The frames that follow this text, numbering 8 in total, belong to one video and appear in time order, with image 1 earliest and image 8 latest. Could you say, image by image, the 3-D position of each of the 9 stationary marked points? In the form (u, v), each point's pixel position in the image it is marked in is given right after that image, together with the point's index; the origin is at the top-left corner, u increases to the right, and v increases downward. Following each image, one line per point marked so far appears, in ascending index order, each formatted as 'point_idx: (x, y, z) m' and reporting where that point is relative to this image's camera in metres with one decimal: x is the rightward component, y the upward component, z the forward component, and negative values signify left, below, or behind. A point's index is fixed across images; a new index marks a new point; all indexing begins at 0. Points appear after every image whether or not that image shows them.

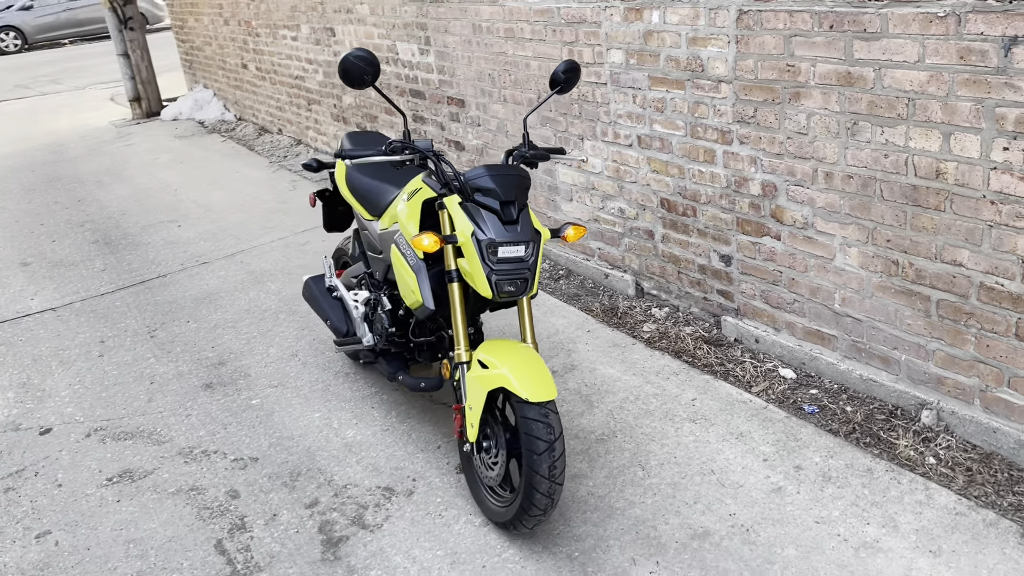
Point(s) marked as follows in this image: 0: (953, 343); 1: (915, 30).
0: (+1.4, -0.2, +2.8) m
1: (+1.2, +0.8, +2.6) m
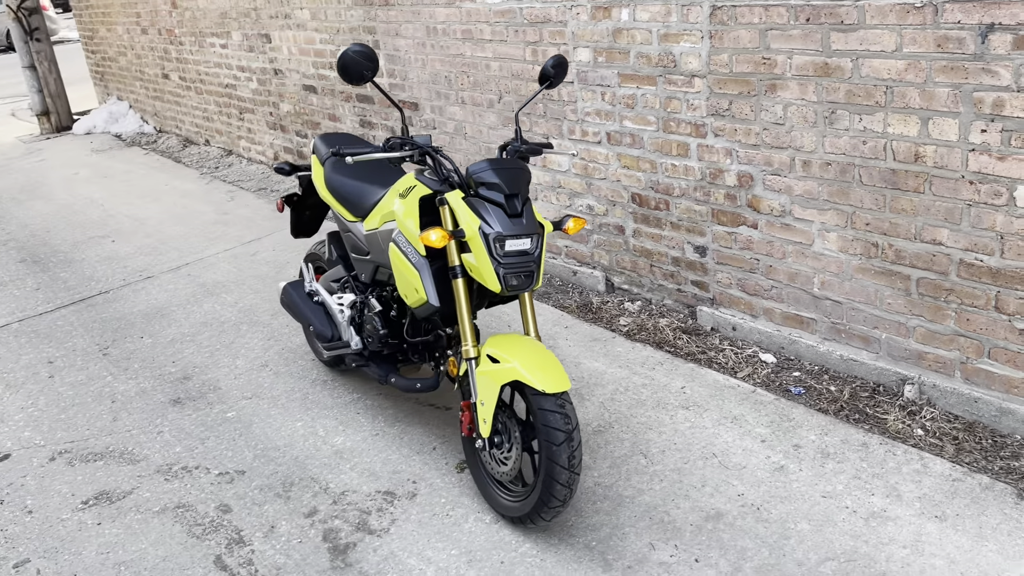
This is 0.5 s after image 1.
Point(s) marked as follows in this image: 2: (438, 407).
0: (+1.4, -0.1, +3.0) m
1: (+1.2, +0.8, +2.8) m
2: (-0.3, -0.5, +3.5) m
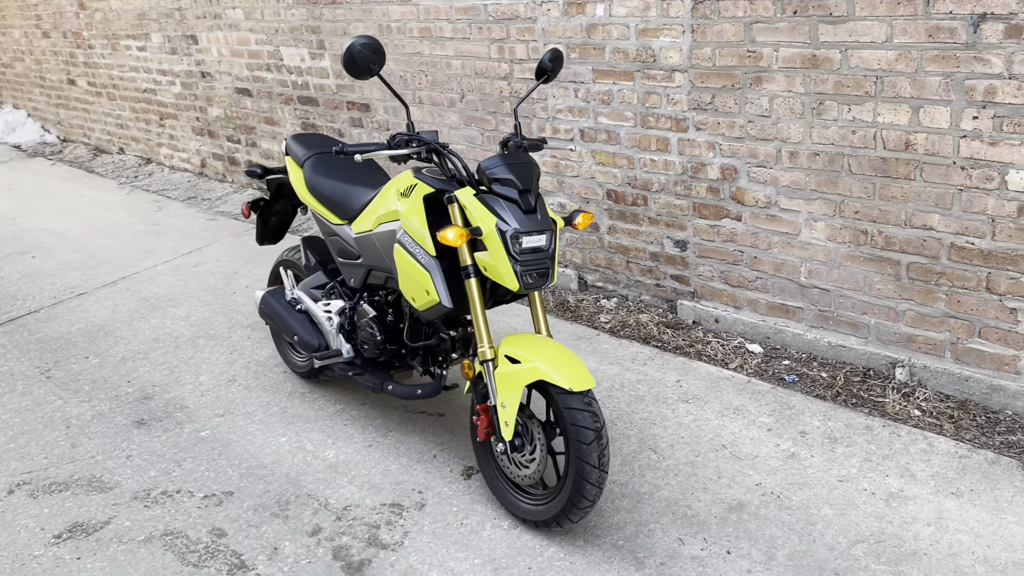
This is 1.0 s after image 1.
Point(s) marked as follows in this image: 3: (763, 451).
0: (+1.4, -0.1, +3.1) m
1: (+1.2, +0.9, +2.8) m
2: (-0.3, -0.5, +3.4) m
3: (+0.8, -0.5, +2.9) m
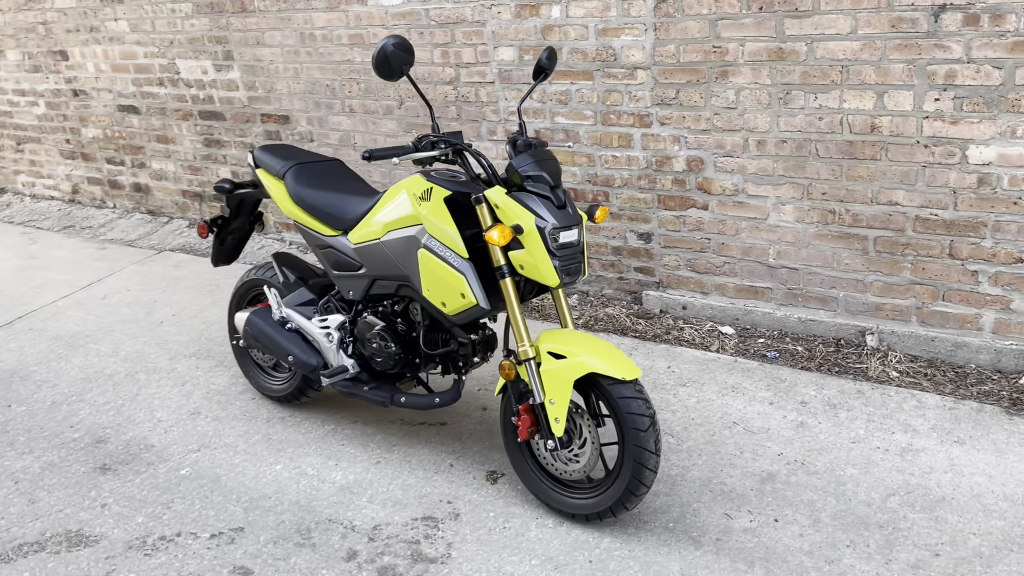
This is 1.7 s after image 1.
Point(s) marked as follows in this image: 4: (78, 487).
0: (+1.4, +0.1, +3.3) m
1: (+1.2, +1.0, +3.1) m
2: (-0.3, -0.5, +3.3) m
3: (+0.9, -0.5, +3.1) m
4: (-1.6, -0.7, +3.2) m
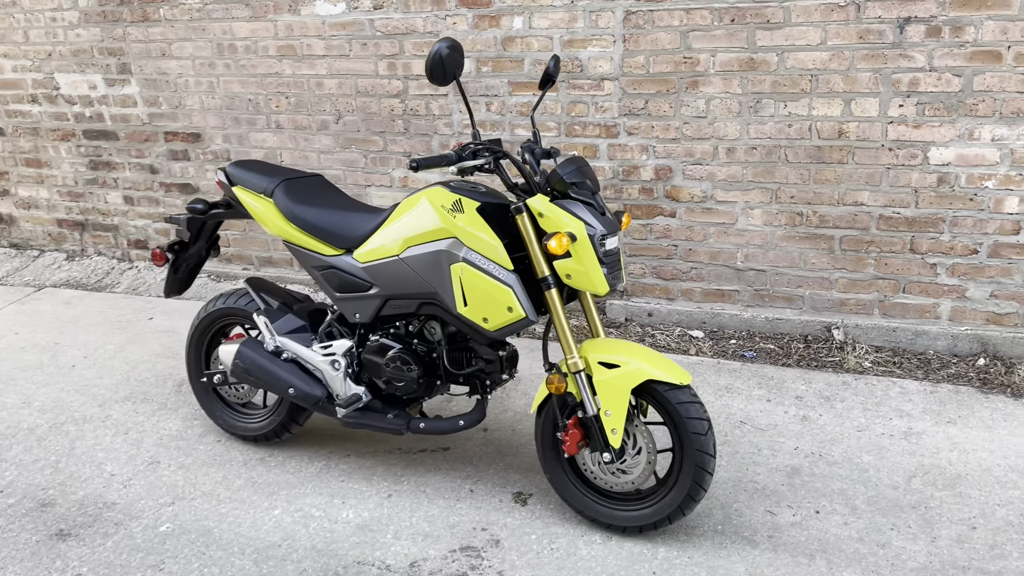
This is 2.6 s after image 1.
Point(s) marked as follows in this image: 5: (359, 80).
0: (+1.4, +0.1, +3.5) m
1: (+1.1, +1.0, +3.2) m
2: (-0.3, -0.6, +3.2) m
3: (+1.0, -0.5, +3.1) m
4: (-1.5, -0.9, +2.8) m
5: (-0.7, +0.9, +4.0) m
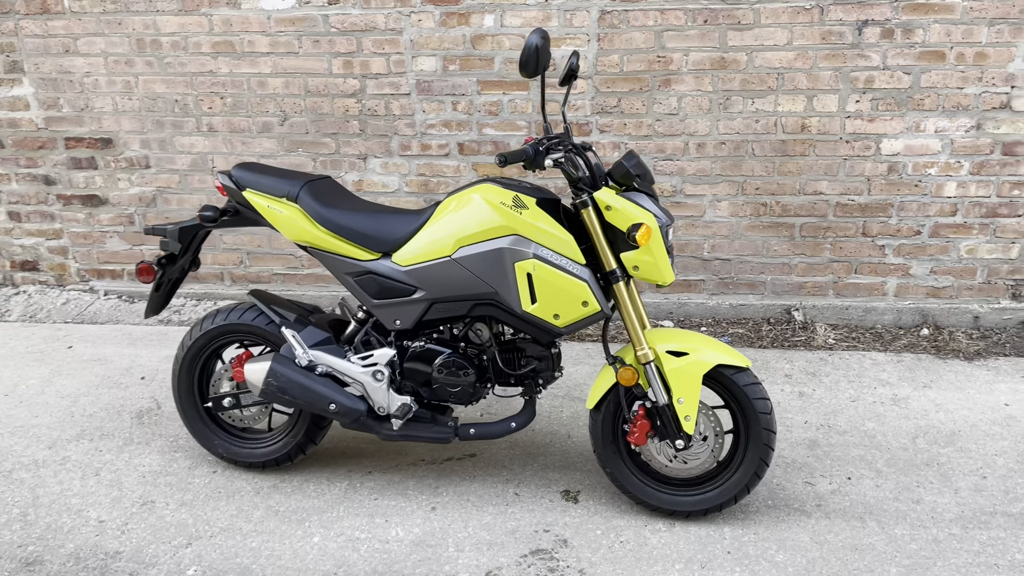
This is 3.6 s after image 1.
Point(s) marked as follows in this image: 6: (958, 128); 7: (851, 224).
0: (+1.3, +0.1, +3.8) m
1: (+1.1, +1.1, +3.5) m
2: (-0.2, -0.6, +3.0) m
3: (+1.0, -0.4, +3.3) m
4: (-1.3, -0.9, +2.4) m
5: (-0.9, +0.9, +3.8) m
6: (+1.8, +0.6, +3.5) m
7: (+1.4, +0.3, +3.7) m
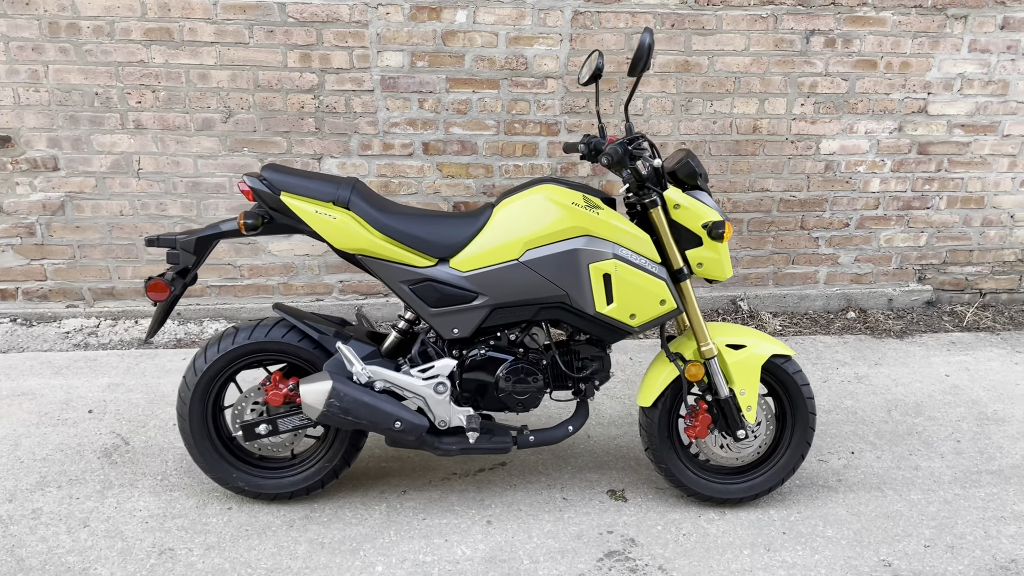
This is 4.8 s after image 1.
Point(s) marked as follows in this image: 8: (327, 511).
0: (+1.1, +0.2, +4.1) m
1: (+1.0, +1.1, +3.7) m
2: (-0.1, -0.6, +3.0) m
3: (+1.0, -0.4, +3.5) m
4: (-0.9, -1.0, +2.0) m
5: (-1.0, +0.9, +3.5) m
6: (+1.7, +0.7, +3.9) m
7: (+1.3, +0.3, +4.0) m
8: (-0.6, -0.7, +2.7) m
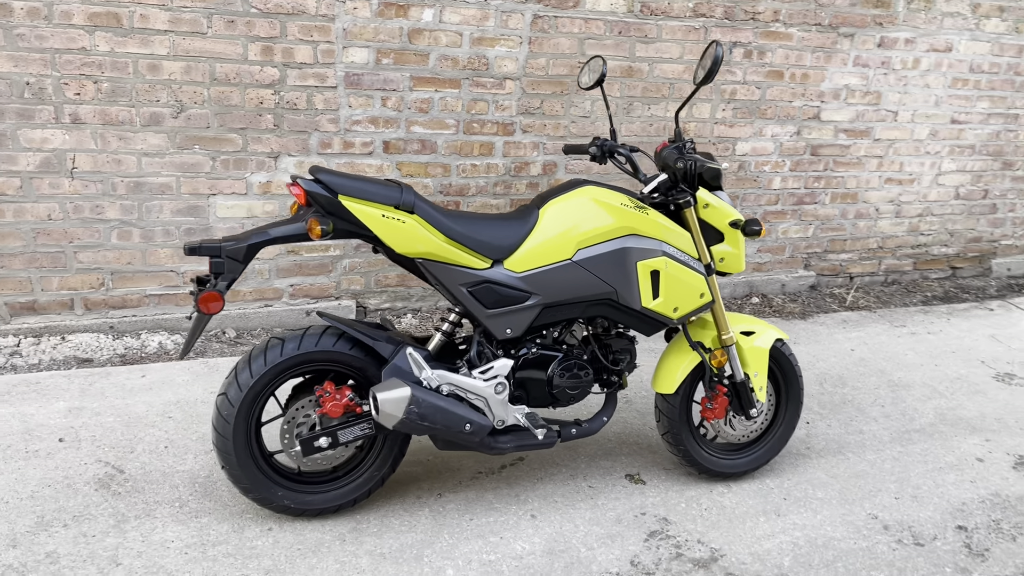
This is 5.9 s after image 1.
0: (+0.8, +0.2, +4.4) m
1: (+0.7, +1.1, +4.0) m
2: (0.0, -0.6, +3.0) m
3: (+0.9, -0.3, +3.8) m
4: (-0.6, -1.0, +1.9) m
5: (-1.1, +0.8, +3.3) m
6: (+1.4, +0.8, +4.4) m
7: (+1.0, +0.4, +4.4) m
8: (-0.4, -0.7, +2.6) m
